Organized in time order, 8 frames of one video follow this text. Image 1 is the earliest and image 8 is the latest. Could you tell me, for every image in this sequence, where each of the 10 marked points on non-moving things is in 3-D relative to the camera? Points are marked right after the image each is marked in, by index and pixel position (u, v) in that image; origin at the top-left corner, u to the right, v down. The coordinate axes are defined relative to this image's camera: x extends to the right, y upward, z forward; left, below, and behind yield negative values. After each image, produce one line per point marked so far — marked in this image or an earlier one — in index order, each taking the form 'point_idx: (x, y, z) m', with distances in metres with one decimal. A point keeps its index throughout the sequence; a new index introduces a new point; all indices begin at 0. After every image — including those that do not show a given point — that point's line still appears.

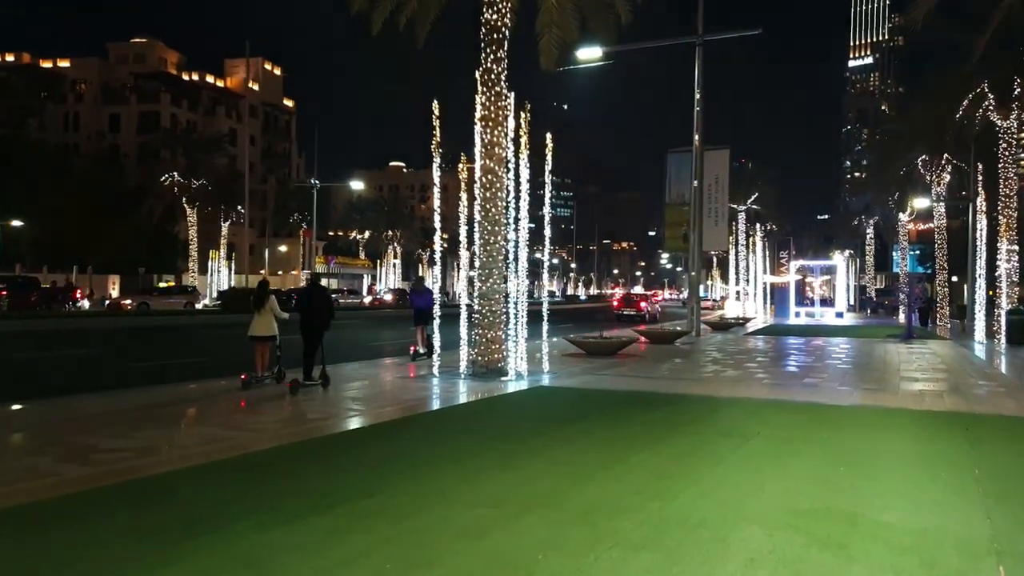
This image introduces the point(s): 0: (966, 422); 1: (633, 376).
0: (+5.9, -1.7, +9.9) m
1: (+2.6, -1.8, +15.6) m
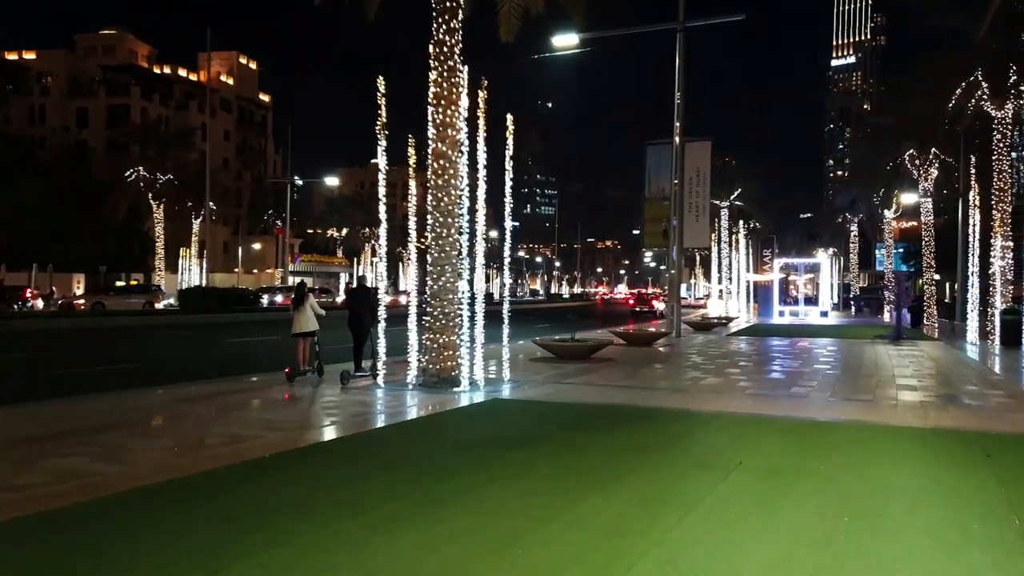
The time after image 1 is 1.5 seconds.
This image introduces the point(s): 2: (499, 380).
0: (+5.2, -1.7, +8.5) m
1: (+1.8, -1.8, +14.0) m
2: (-0.3, -1.7, +14.4) m
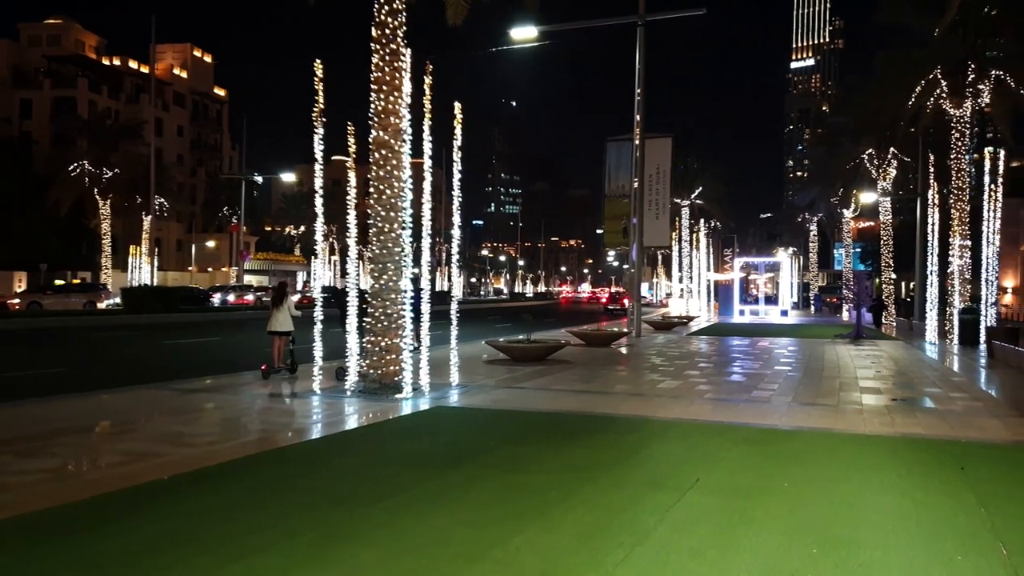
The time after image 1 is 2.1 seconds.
0: (+4.6, -1.7, +7.9) m
1: (+0.9, -1.8, +13.3) m
2: (-1.2, -1.7, +13.6) m
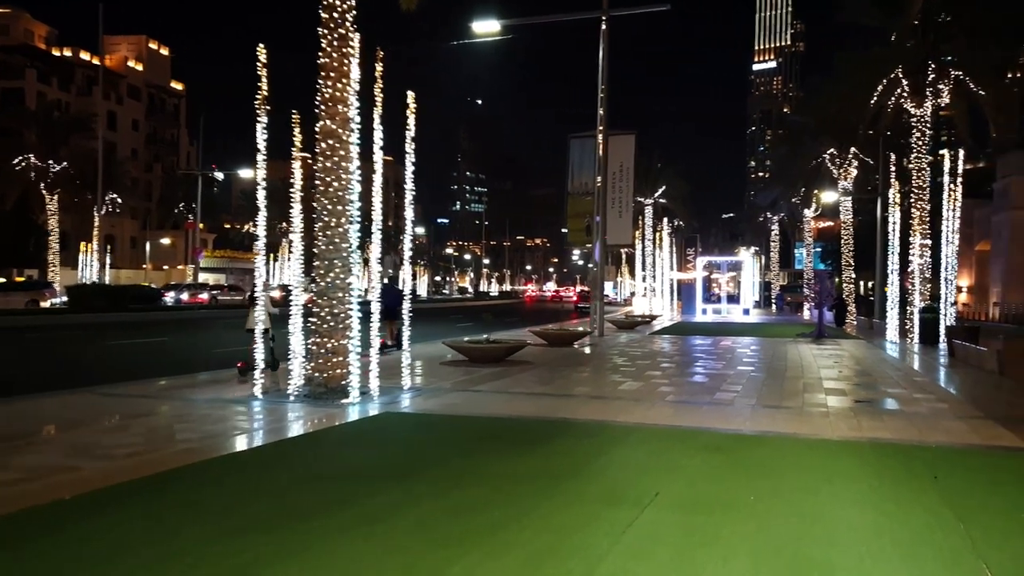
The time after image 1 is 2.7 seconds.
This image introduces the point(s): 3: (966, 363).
0: (+4.1, -1.7, +7.5) m
1: (+0.1, -1.7, +12.7) m
2: (-2.0, -1.7, +12.9) m
3: (+11.1, -1.8, +18.8) m
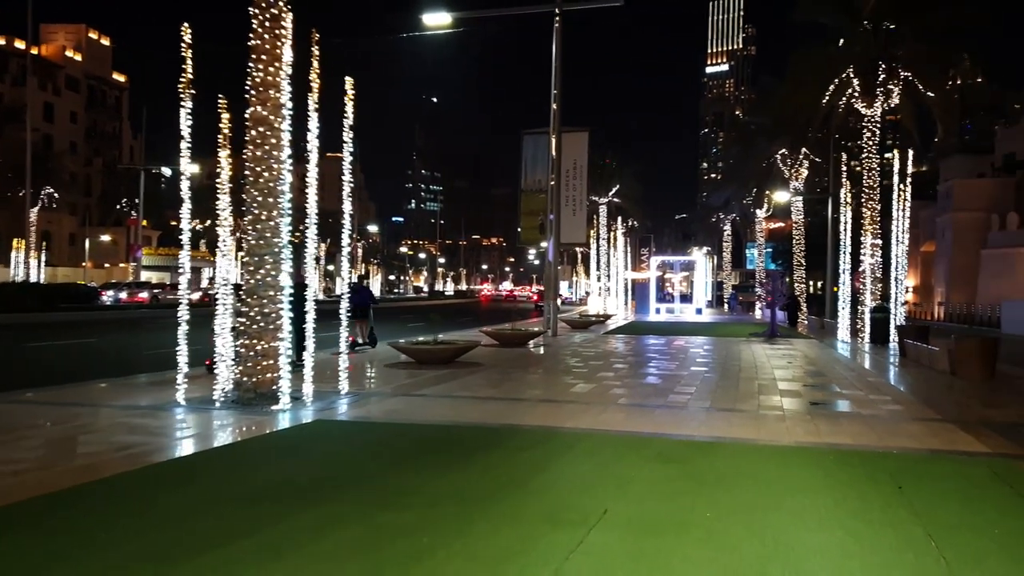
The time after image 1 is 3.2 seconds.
0: (+3.5, -1.7, +7.1) m
1: (-0.7, -1.7, +12.1) m
2: (-2.8, -1.7, +12.2) m
3: (+9.9, -1.8, +18.8) m
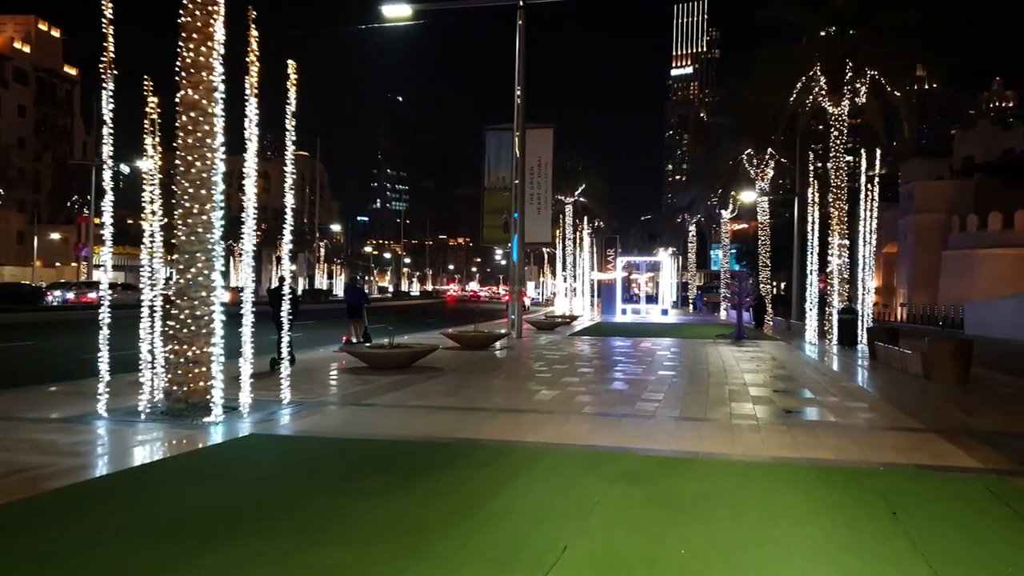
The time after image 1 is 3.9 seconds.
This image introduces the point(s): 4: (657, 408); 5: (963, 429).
0: (+3.1, -1.7, +6.4) m
1: (-1.3, -1.7, +11.2) m
2: (-3.5, -1.7, +11.2) m
3: (+9.0, -1.8, +18.4) m
4: (+2.1, -1.7, +11.1) m
5: (+5.6, -1.8, +9.6) m
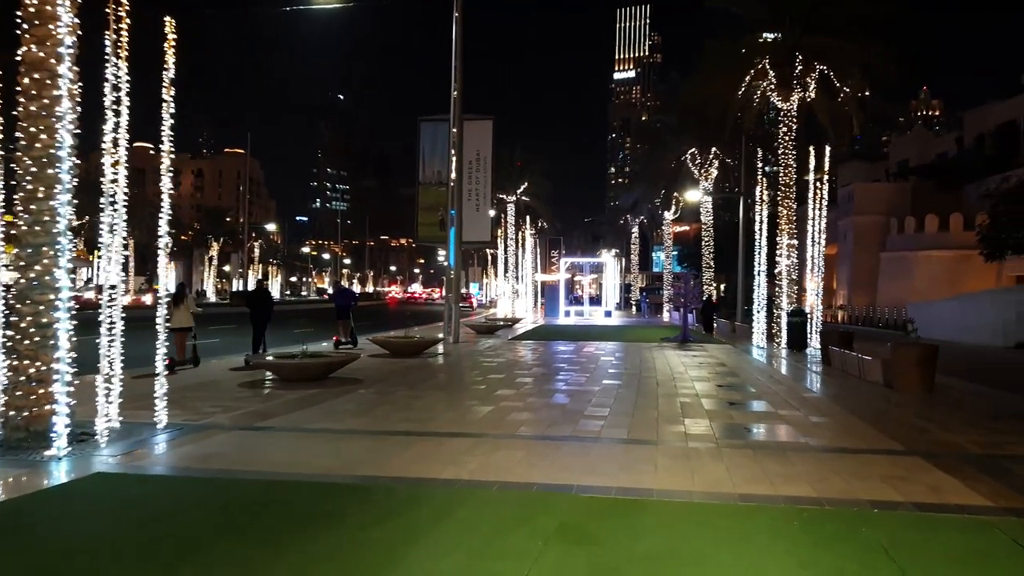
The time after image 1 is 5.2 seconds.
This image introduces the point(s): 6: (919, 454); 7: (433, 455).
0: (+2.5, -1.7, +5.0) m
1: (-2.3, -1.8, +9.5) m
2: (-4.4, -1.7, +9.4) m
3: (+7.5, -1.9, +17.4) m
4: (+1.1, -1.8, +9.6) m
5: (+4.8, -1.8, +8.4) m
6: (+4.4, -1.8, +8.2) m
7: (-0.8, -1.8, +8.1) m
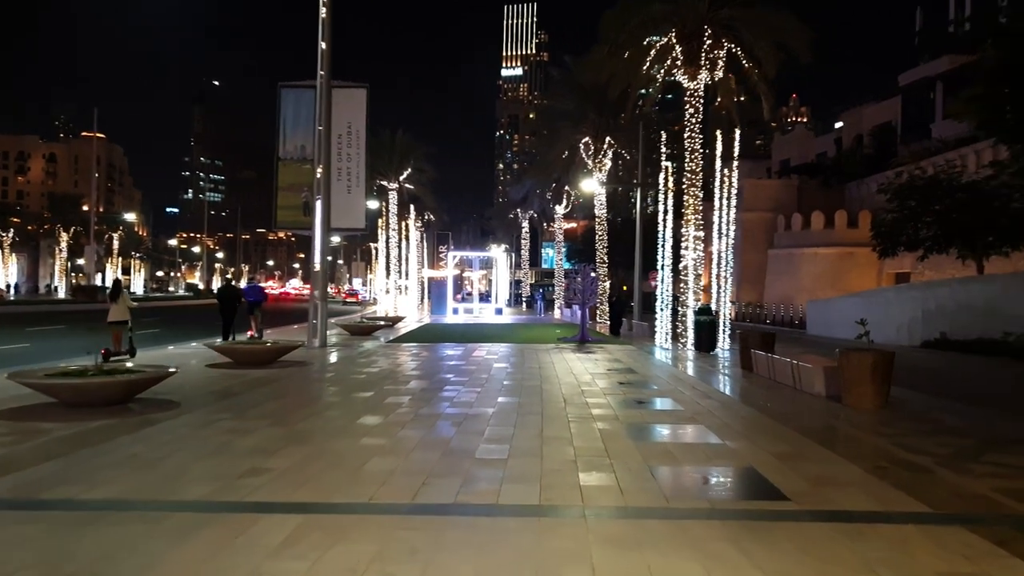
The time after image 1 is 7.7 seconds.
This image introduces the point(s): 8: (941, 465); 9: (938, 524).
0: (+1.9, -1.7, +2.3) m
1: (-3.5, -1.7, +6.0) m
2: (-5.5, -1.6, +5.6) m
3: (+5.1, -1.8, +15.2) m
4: (-0.1, -1.7, +6.6) m
5: (+3.7, -1.7, +6.0) m
6: (+3.3, -1.7, +5.7) m
7: (-1.8, -1.7, +4.8) m
8: (+4.3, -1.8, +7.7) m
9: (+3.1, -1.7, +5.6) m
